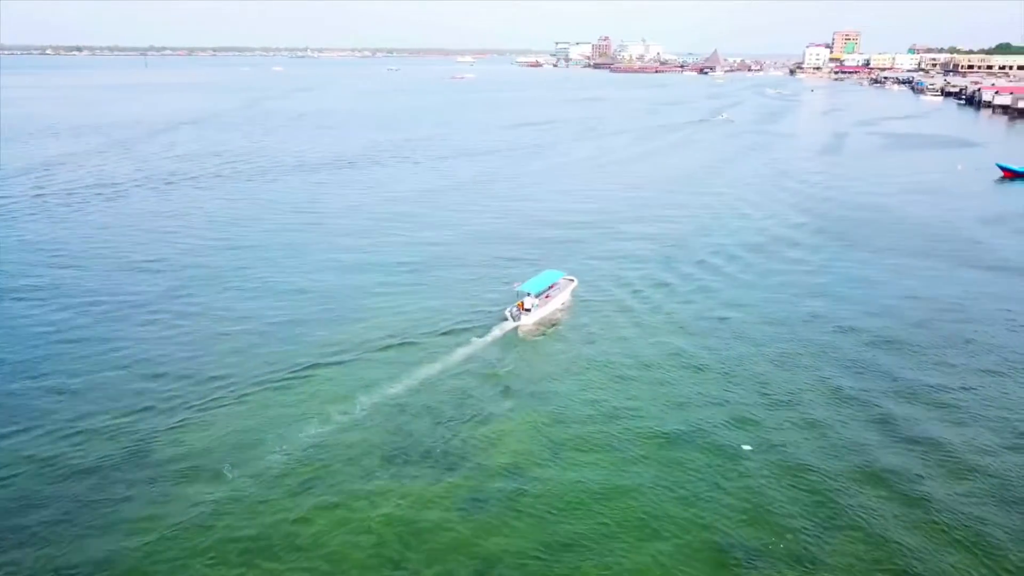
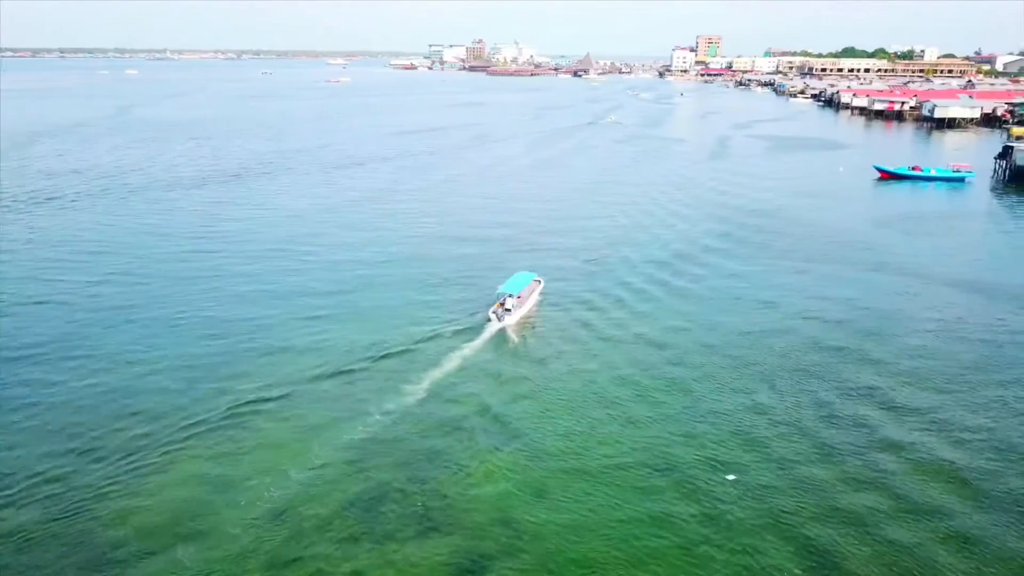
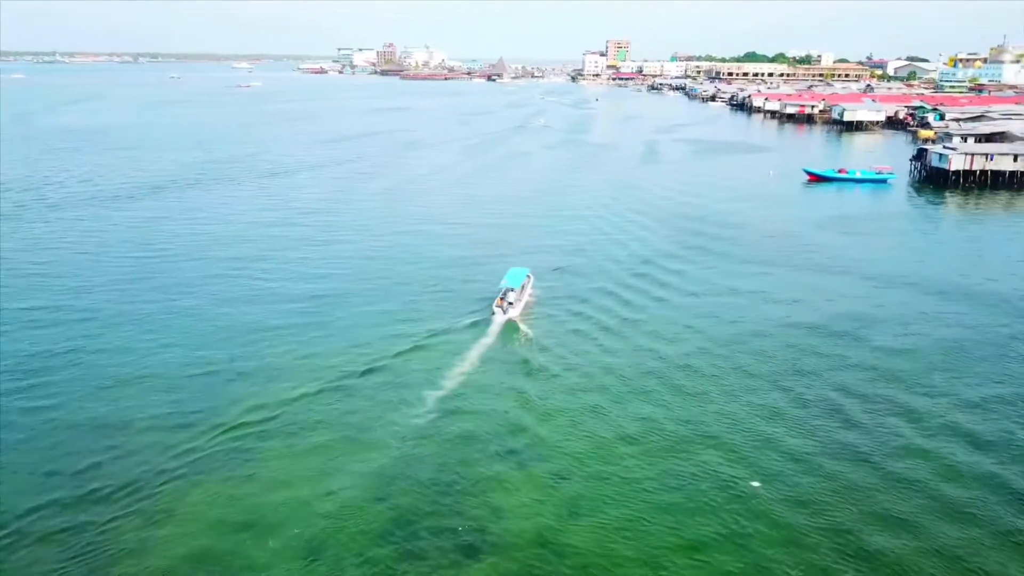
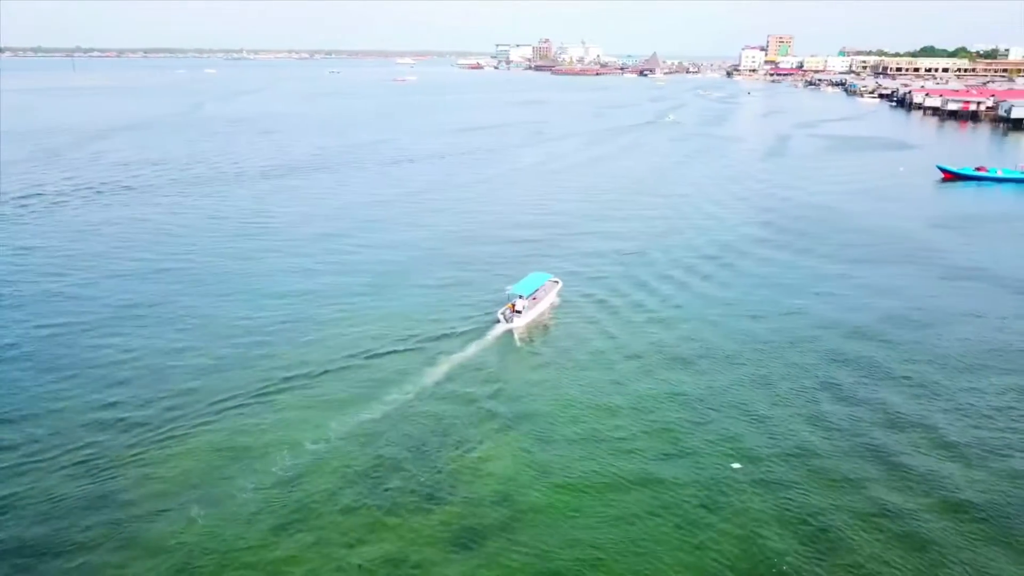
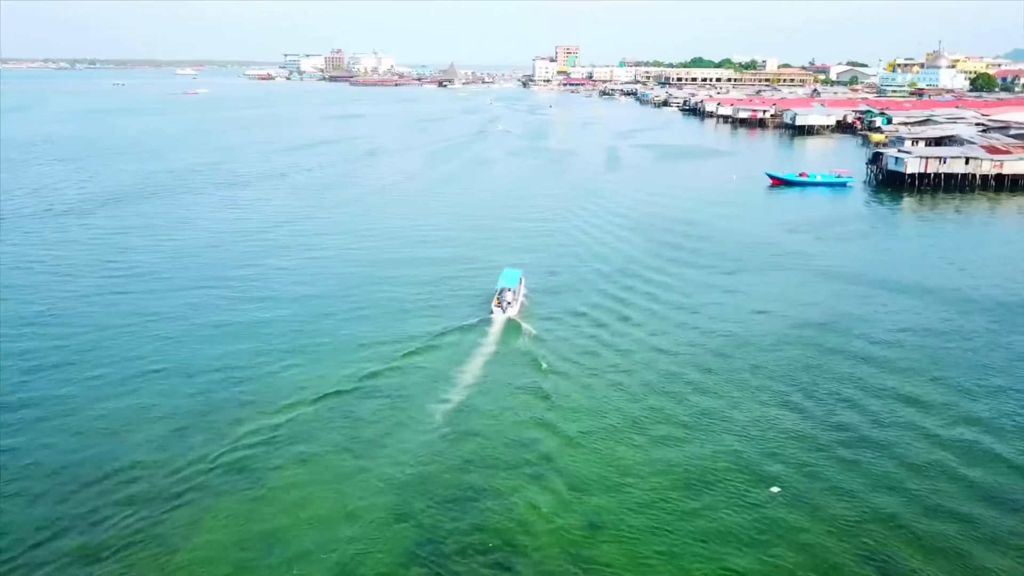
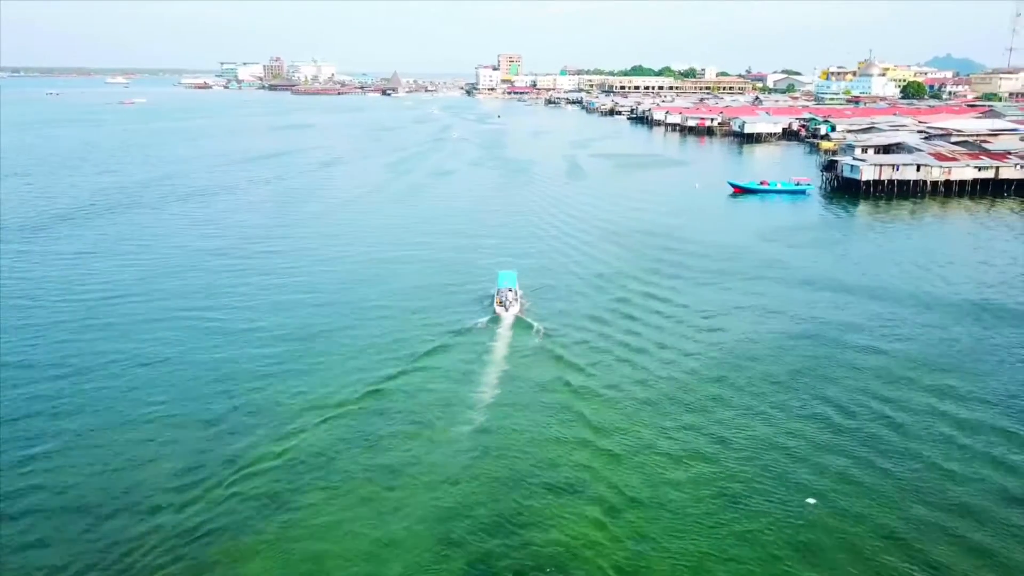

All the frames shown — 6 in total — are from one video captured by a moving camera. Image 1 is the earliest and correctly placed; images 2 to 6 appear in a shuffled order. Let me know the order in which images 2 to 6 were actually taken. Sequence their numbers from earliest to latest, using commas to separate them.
4, 2, 3, 5, 6
